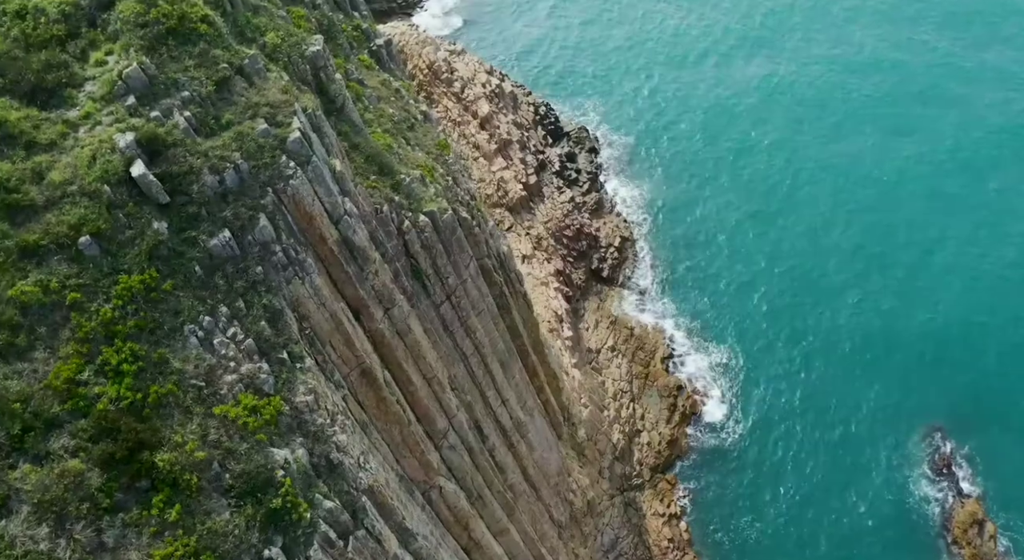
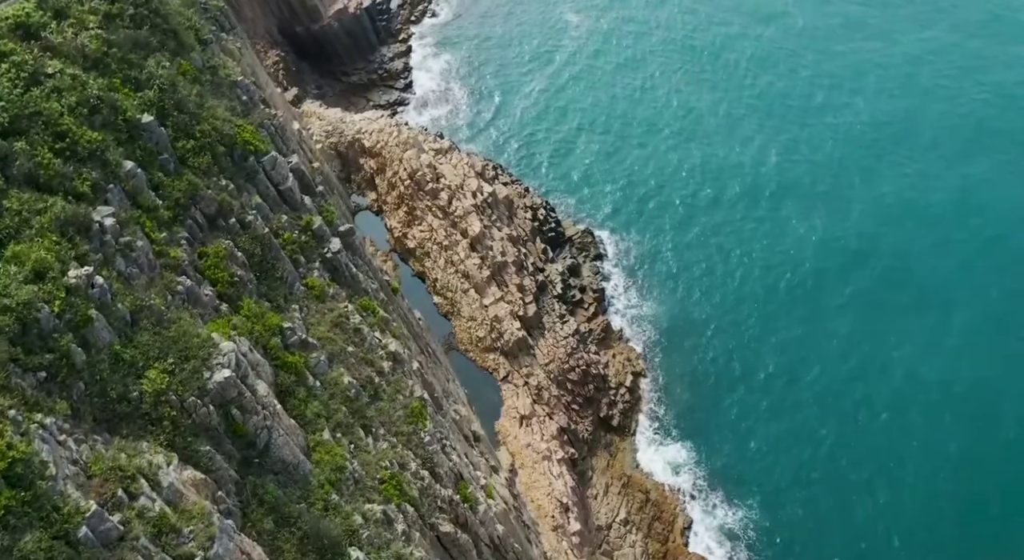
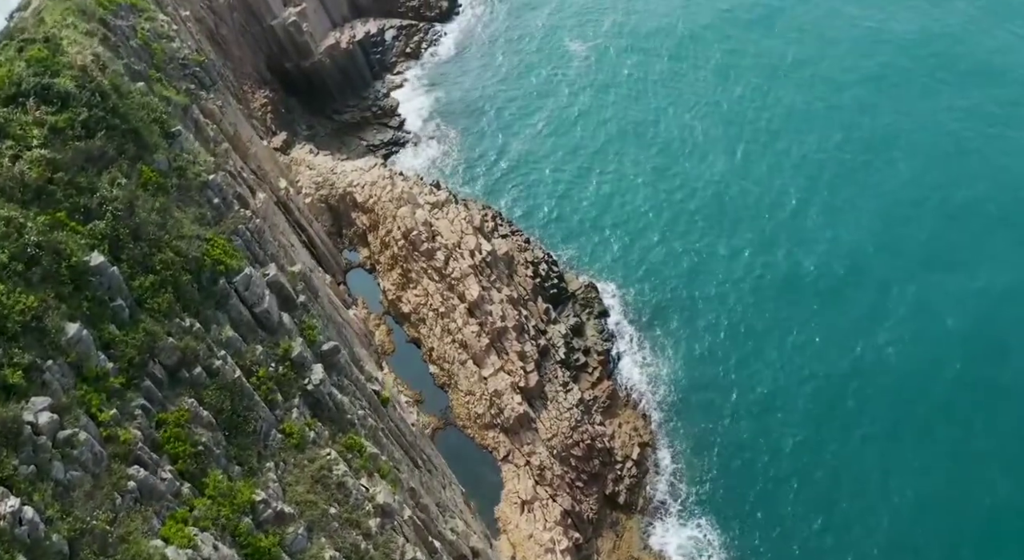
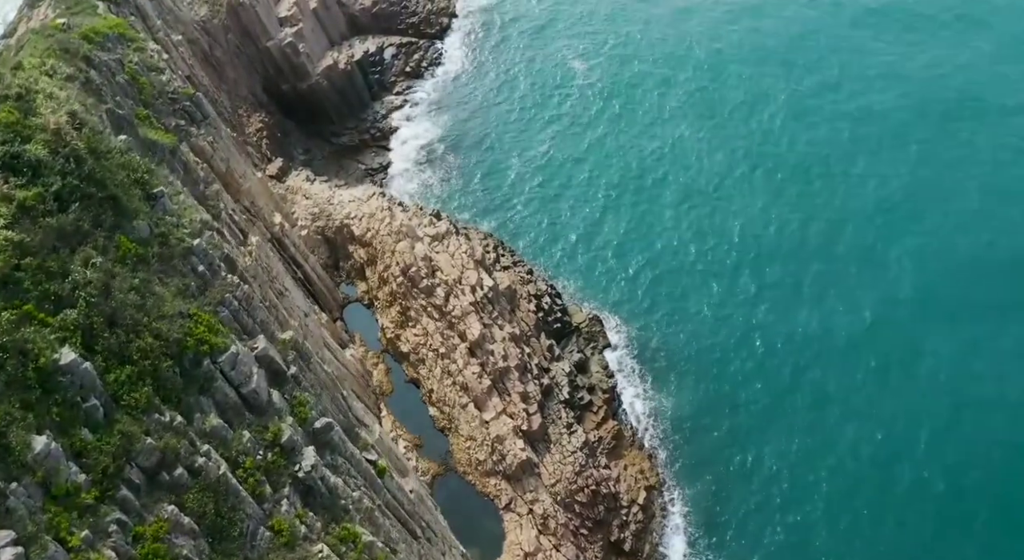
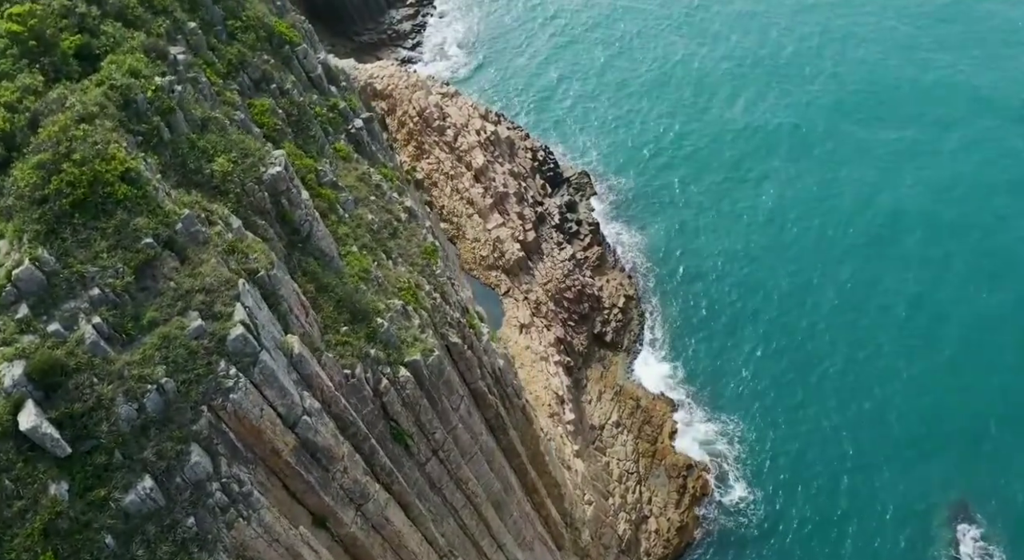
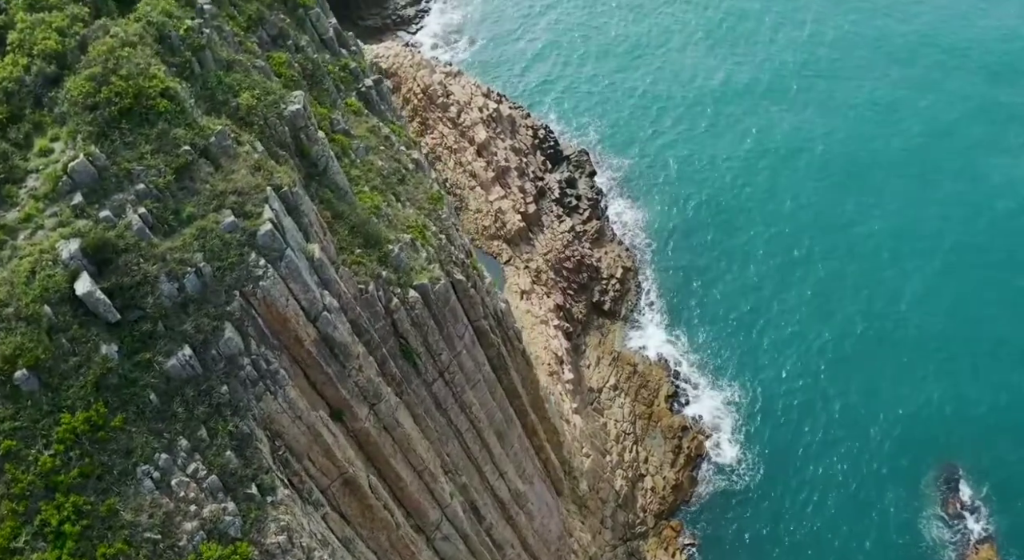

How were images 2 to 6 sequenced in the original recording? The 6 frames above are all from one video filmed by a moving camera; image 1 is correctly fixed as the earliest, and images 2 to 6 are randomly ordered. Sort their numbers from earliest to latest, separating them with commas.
6, 5, 2, 3, 4
